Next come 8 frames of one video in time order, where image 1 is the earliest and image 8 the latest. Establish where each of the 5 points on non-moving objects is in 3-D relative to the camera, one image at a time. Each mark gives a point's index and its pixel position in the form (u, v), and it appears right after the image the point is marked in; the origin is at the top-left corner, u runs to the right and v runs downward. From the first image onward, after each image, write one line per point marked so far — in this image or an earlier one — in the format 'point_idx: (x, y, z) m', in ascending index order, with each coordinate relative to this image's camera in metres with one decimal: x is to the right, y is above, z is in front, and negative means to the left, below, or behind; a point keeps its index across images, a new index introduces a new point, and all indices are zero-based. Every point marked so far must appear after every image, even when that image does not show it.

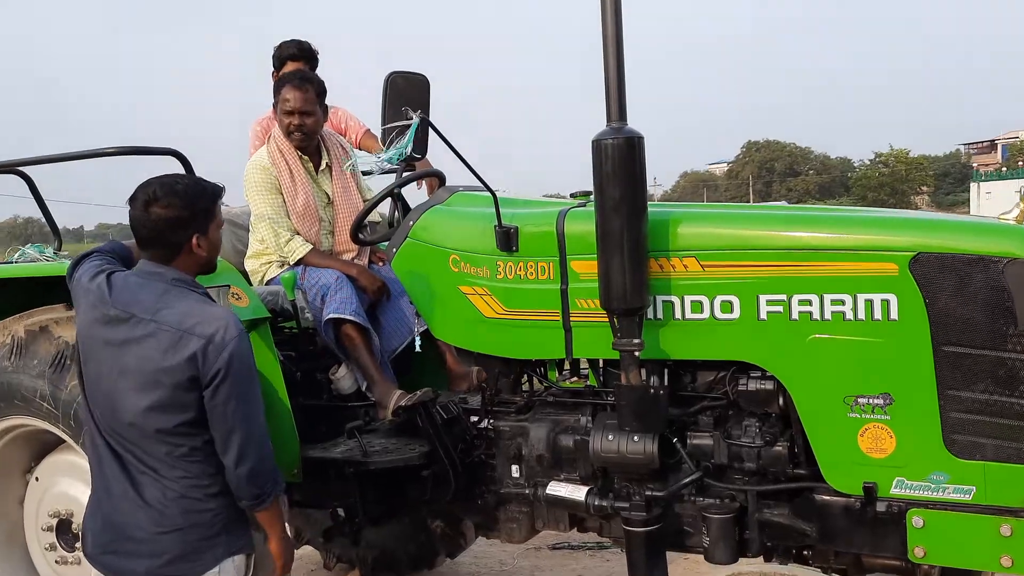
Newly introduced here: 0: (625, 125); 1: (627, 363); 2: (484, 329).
0: (+0.3, +0.5, +2.7) m
1: (+0.4, -0.2, +2.8) m
2: (-0.1, -0.2, +3.2) m
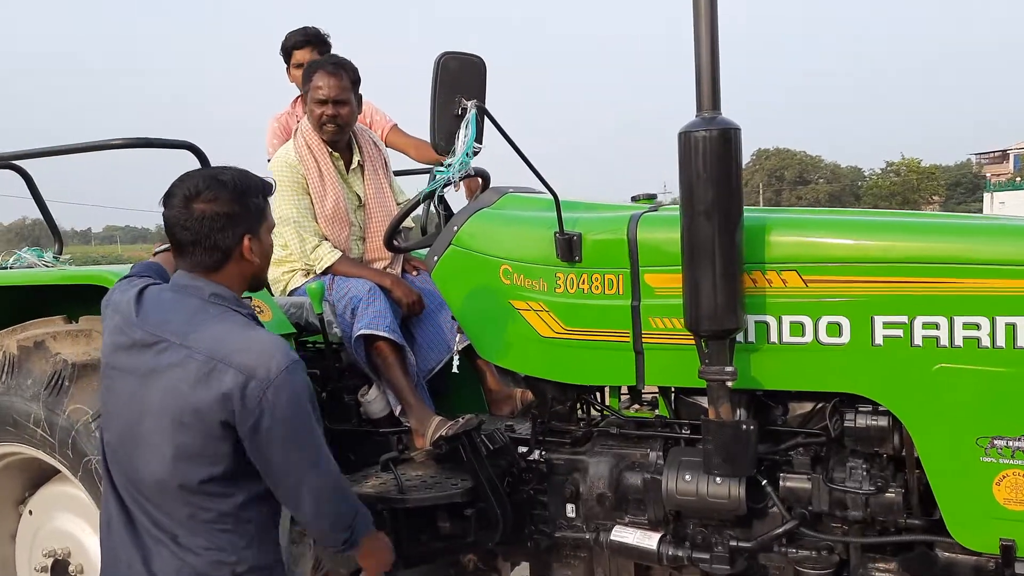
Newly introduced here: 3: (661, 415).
0: (+0.5, +0.5, +2.3) m
1: (+0.6, -0.3, +2.4) m
2: (+0.1, -0.2, +2.8) m
3: (+0.5, -0.4, +2.8) m
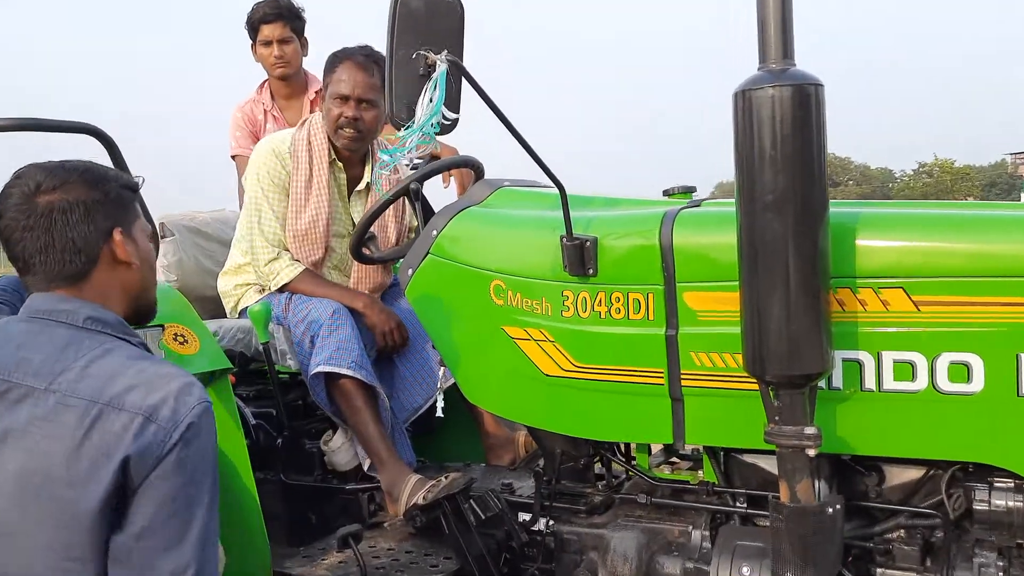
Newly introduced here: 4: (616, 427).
0: (+0.5, +0.4, +1.6) m
1: (+0.5, -0.3, +1.7) m
2: (+0.1, -0.3, +2.1) m
3: (+0.5, -0.5, +2.1) m
4: (+0.2, -0.3, +2.0) m
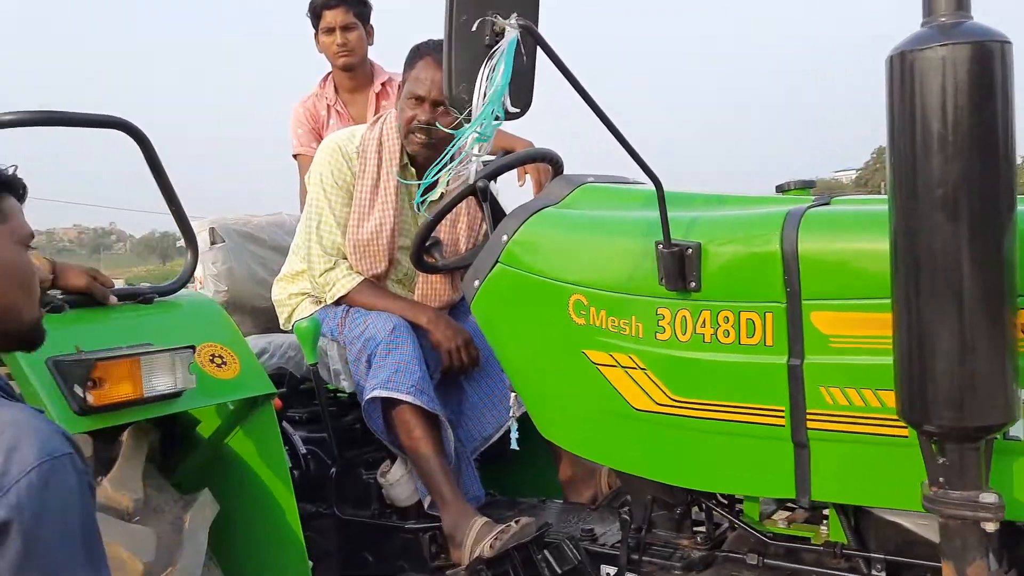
0: (+0.6, +0.4, +1.2) m
1: (+0.6, -0.4, +1.3) m
2: (+0.2, -0.3, +1.8) m
3: (+0.6, -0.5, +1.7) m
4: (+0.4, -0.4, +1.7) m
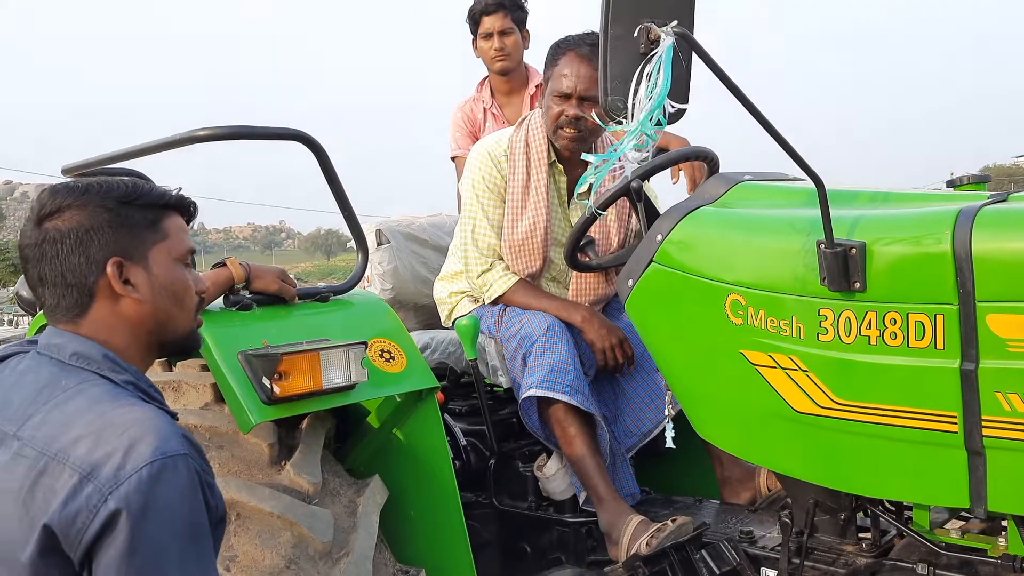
0: (+0.8, +0.4, +1.1) m
1: (+0.9, -0.4, +1.2) m
2: (+0.6, -0.3, +1.7) m
3: (+0.9, -0.5, +1.6) m
4: (+0.7, -0.4, +1.6) m
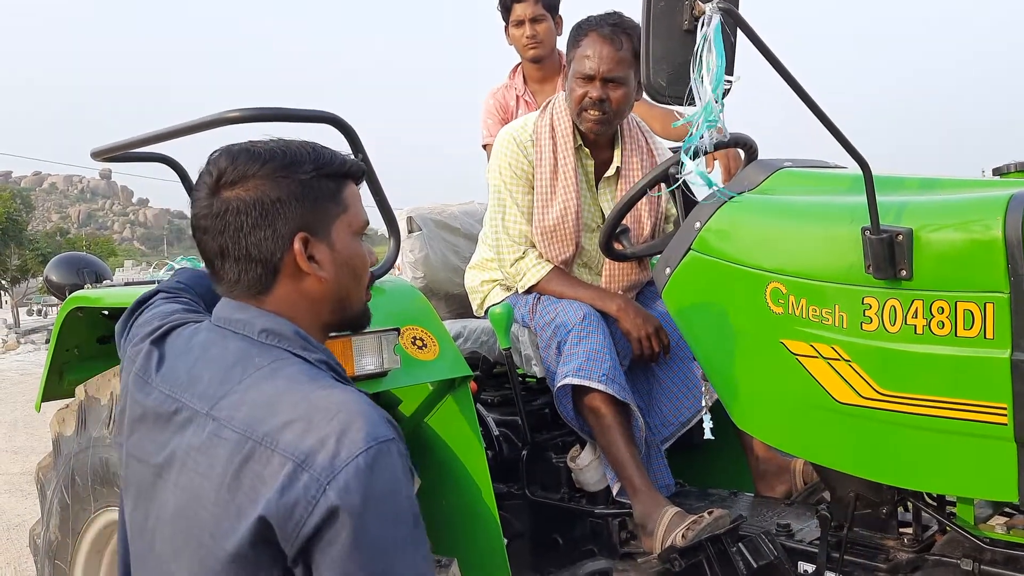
0: (+0.9, +0.4, +1.1) m
1: (+0.9, -0.4, +1.1) m
2: (+0.6, -0.3, +1.7) m
3: (+1.0, -0.5, +1.6) m
4: (+0.8, -0.3, +1.6) m
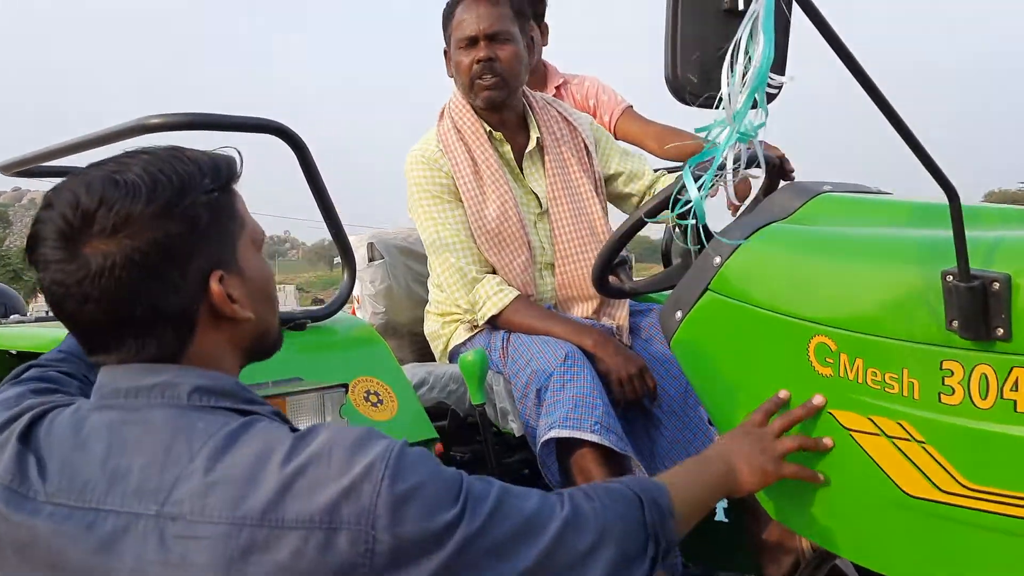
0: (+0.9, +0.3, +0.7) m
1: (+0.9, -0.4, +0.8) m
2: (+0.6, -0.4, +1.3) m
3: (+1.0, -0.6, +1.2) m
4: (+0.7, -0.4, +1.2) m
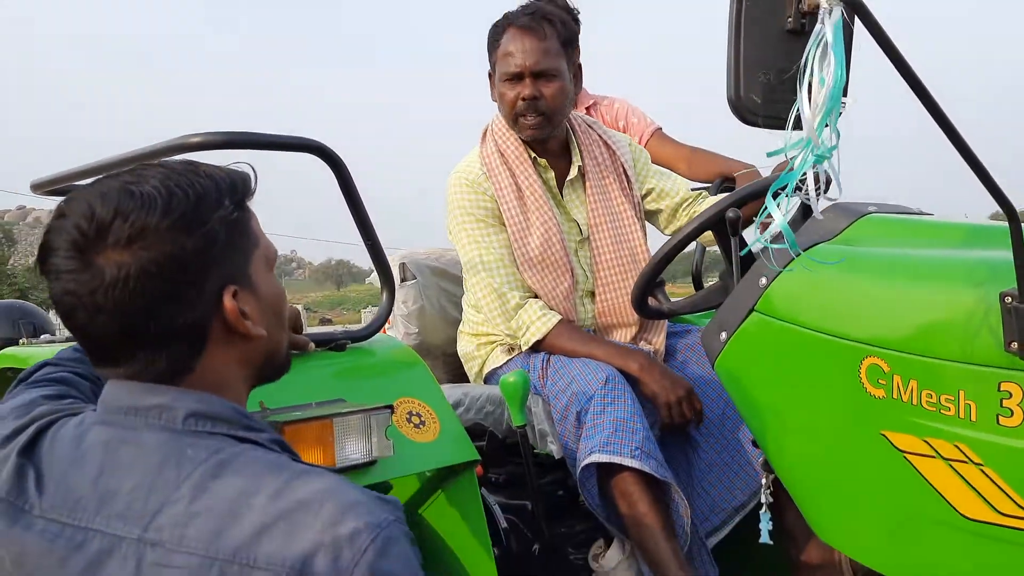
0: (+1.0, +0.3, +0.7) m
1: (+1.0, -0.5, +0.8) m
2: (+0.7, -0.4, +1.3) m
3: (+1.0, -0.6, +1.2) m
4: (+0.8, -0.4, +1.2) m
